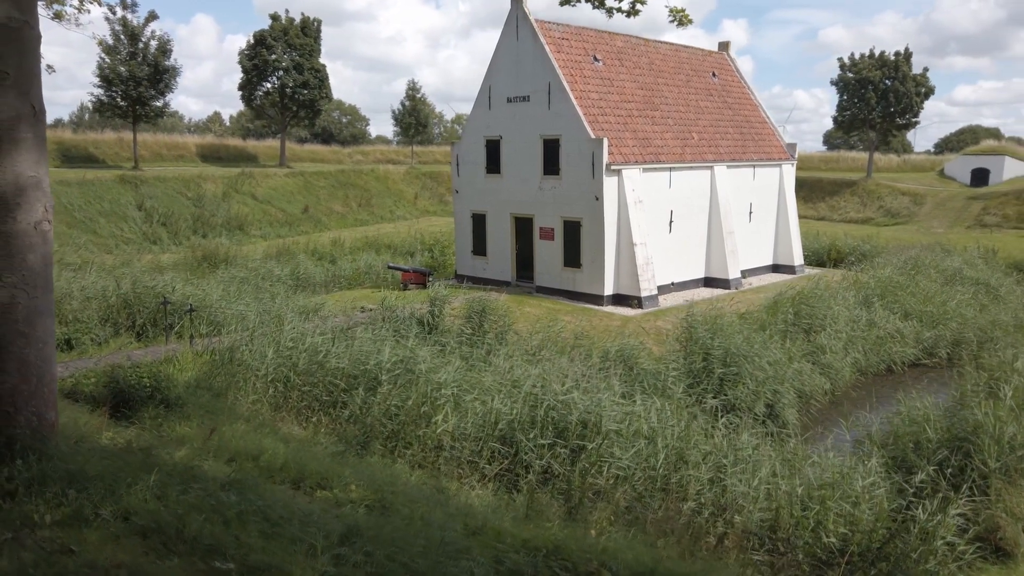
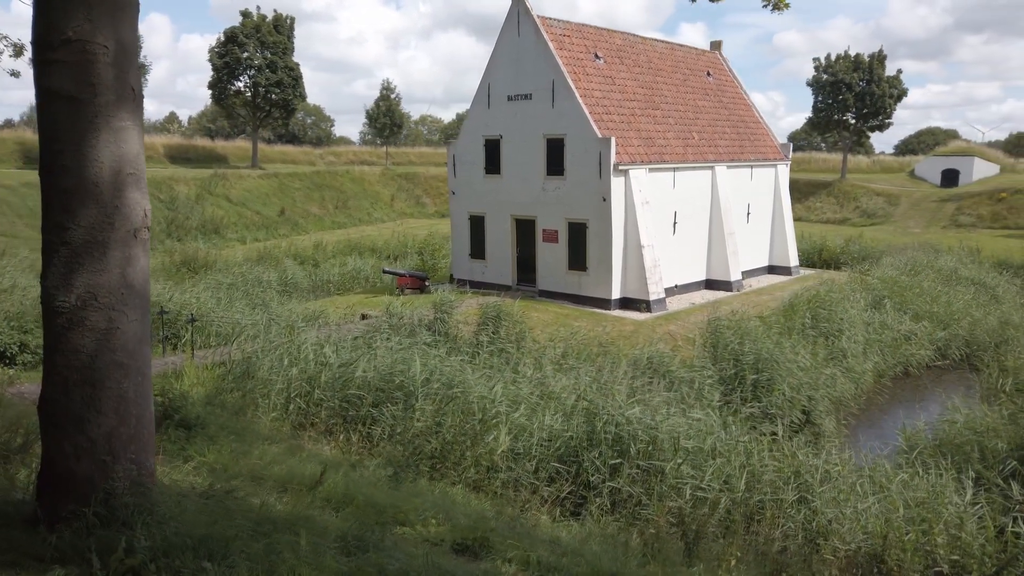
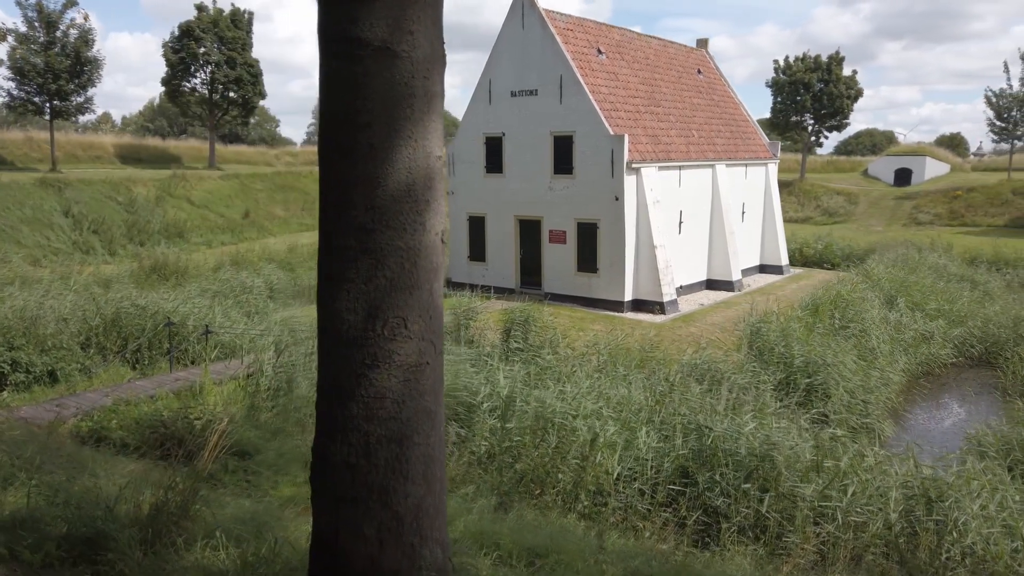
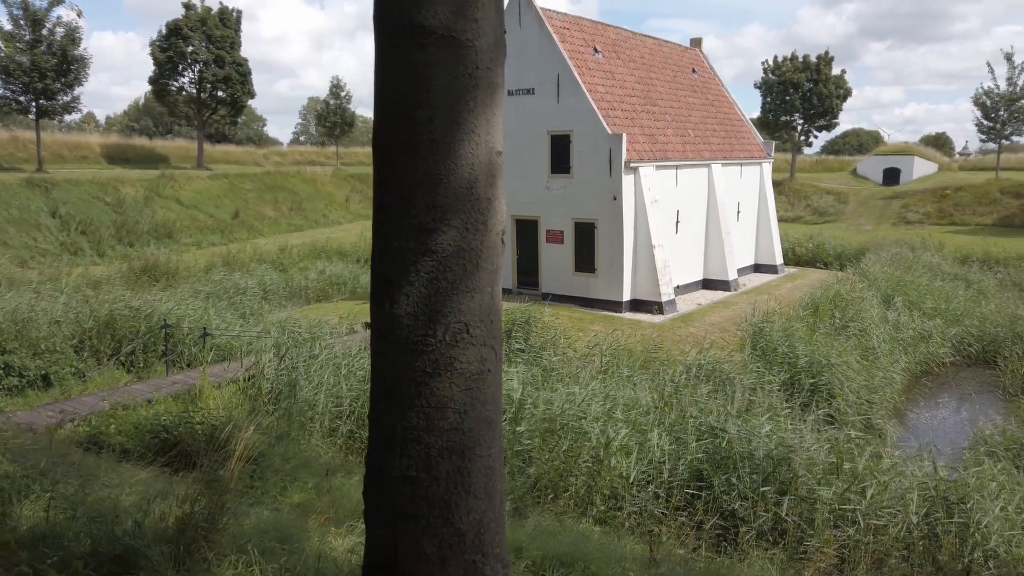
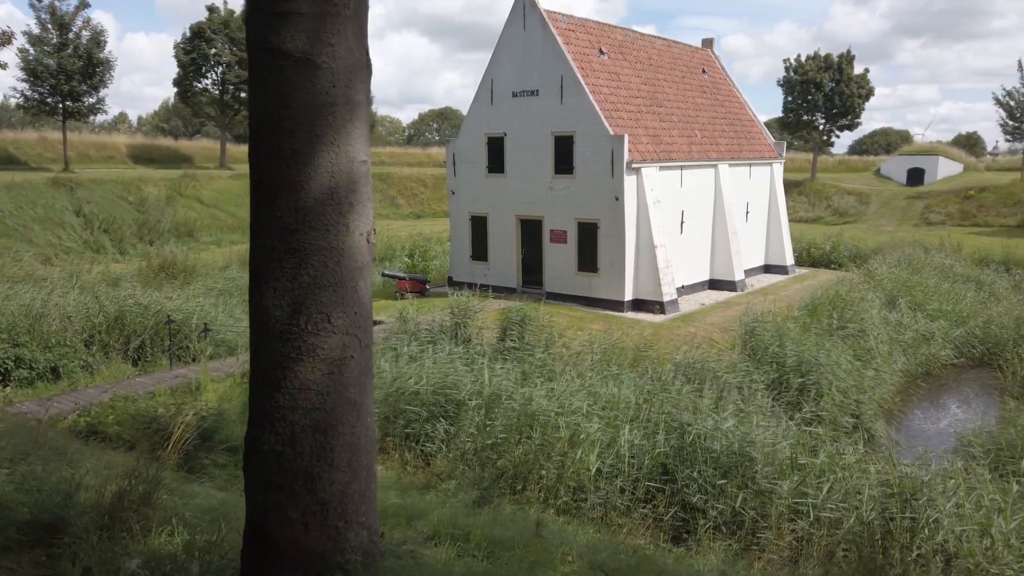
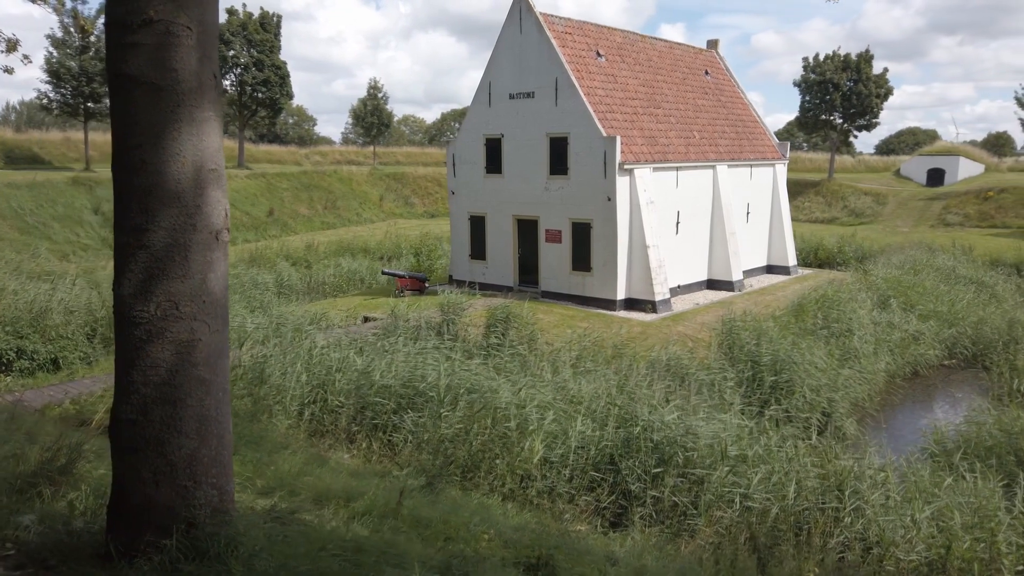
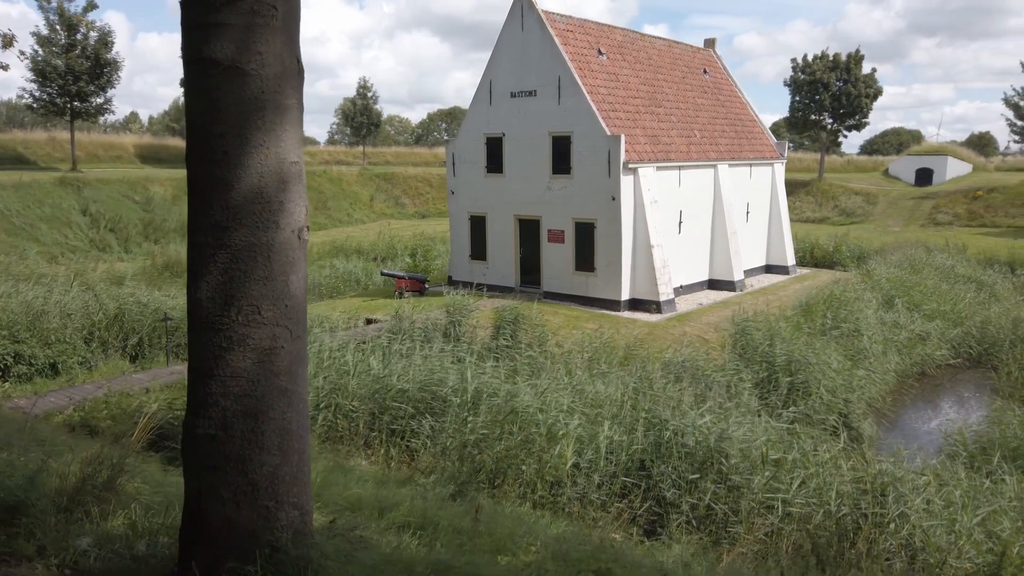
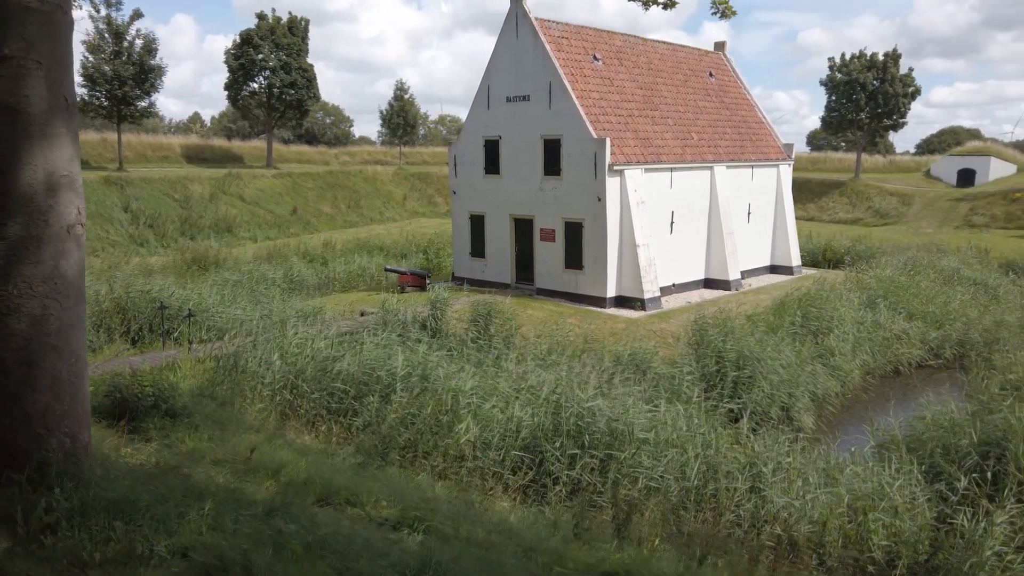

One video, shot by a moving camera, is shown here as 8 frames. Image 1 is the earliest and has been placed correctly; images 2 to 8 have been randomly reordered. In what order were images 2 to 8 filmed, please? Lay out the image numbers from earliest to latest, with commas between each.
8, 2, 6, 7, 5, 3, 4
